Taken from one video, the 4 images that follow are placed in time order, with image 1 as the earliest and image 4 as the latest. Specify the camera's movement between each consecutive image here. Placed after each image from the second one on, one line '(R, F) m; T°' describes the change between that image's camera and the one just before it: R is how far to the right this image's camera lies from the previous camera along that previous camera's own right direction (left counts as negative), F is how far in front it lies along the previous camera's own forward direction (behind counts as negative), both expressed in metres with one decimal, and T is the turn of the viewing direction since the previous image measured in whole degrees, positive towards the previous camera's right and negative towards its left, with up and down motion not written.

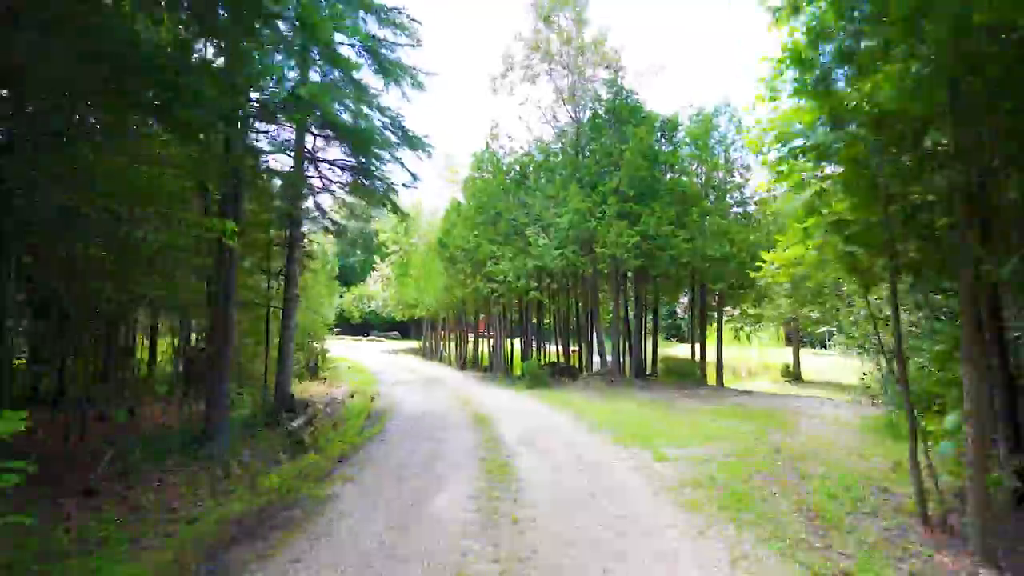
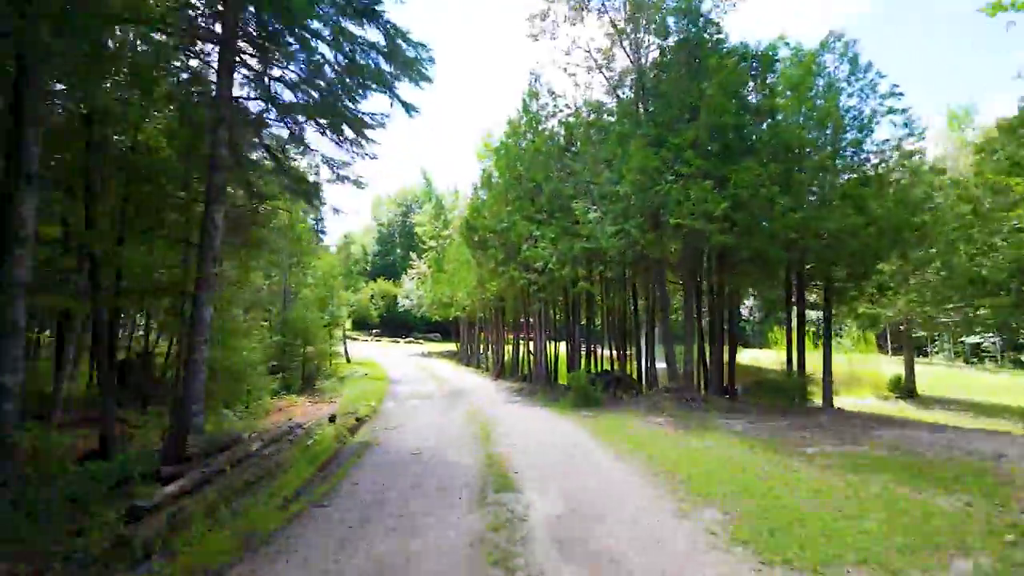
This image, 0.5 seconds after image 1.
(+0.2, +4.8) m; -5°
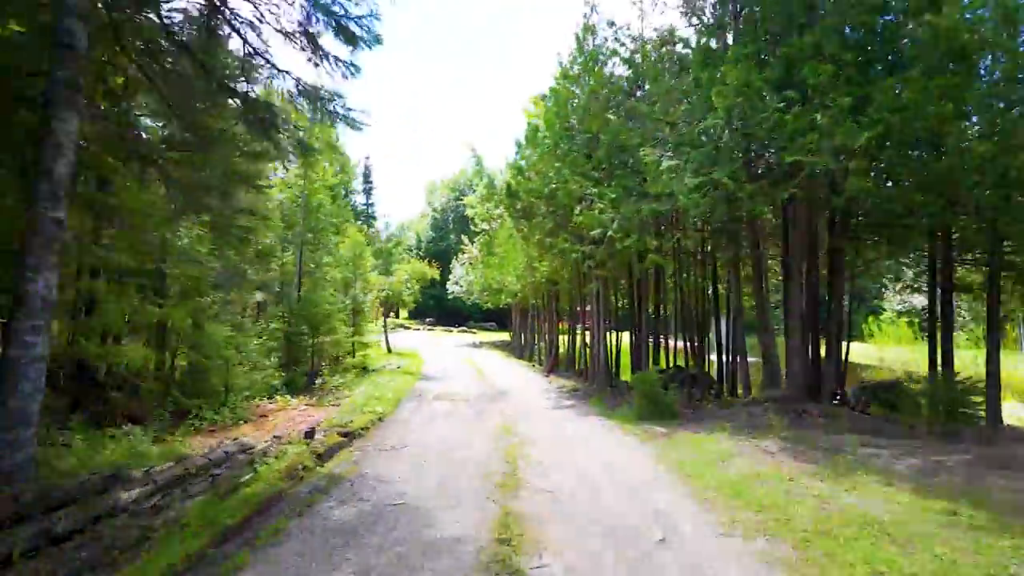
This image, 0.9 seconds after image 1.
(+0.3, +3.6) m; -6°
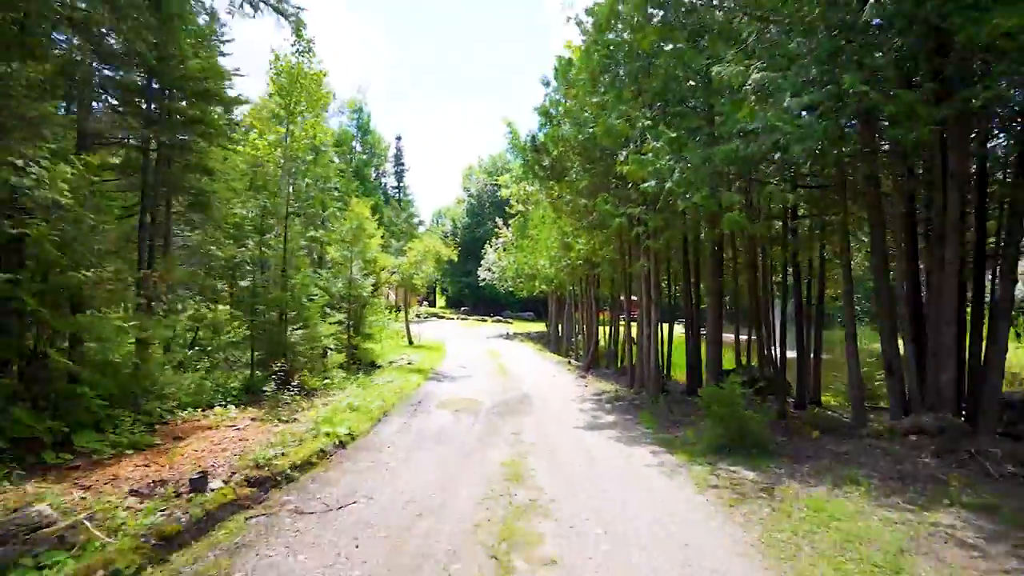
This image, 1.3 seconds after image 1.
(+0.4, +3.6) m; -4°
